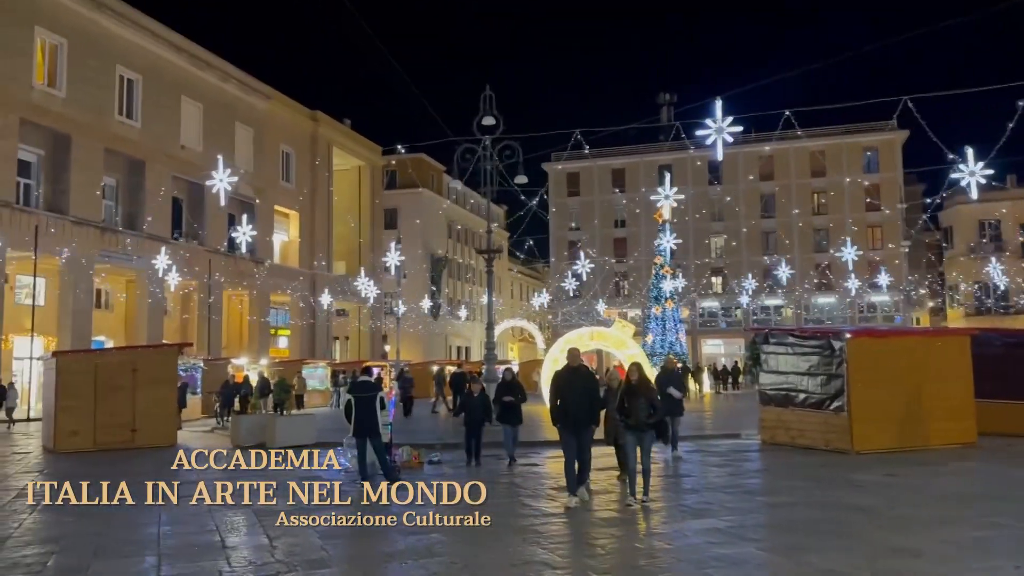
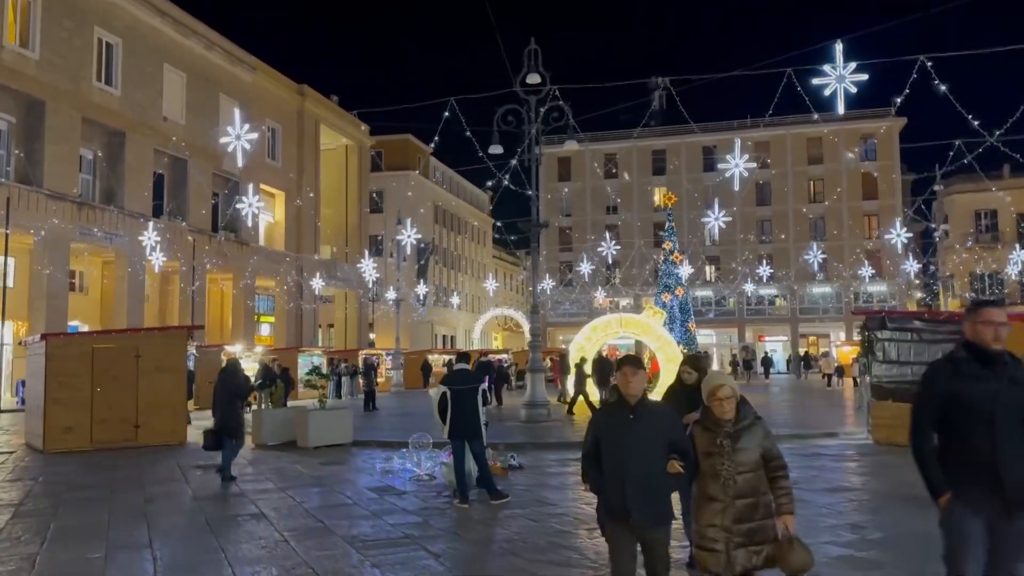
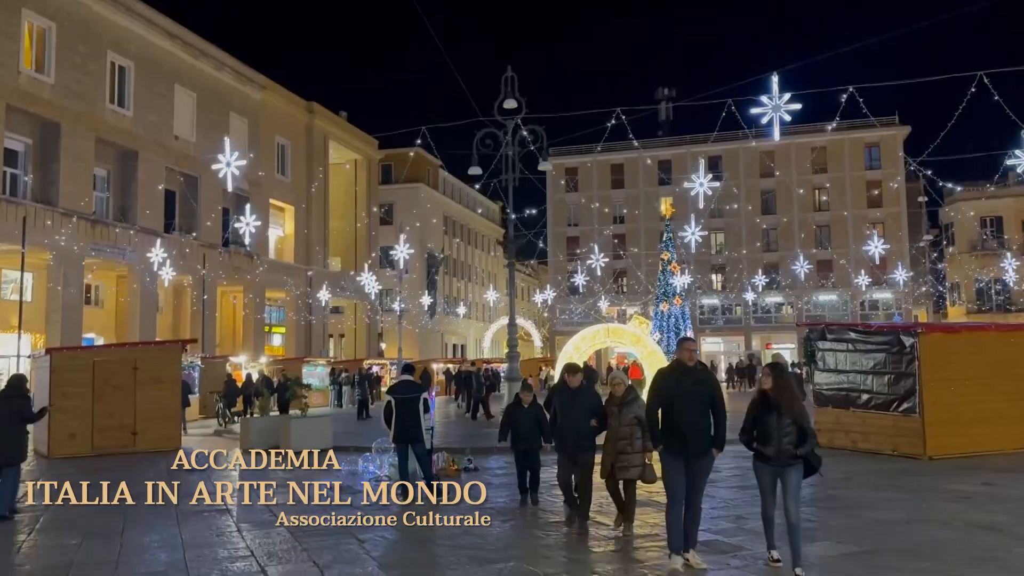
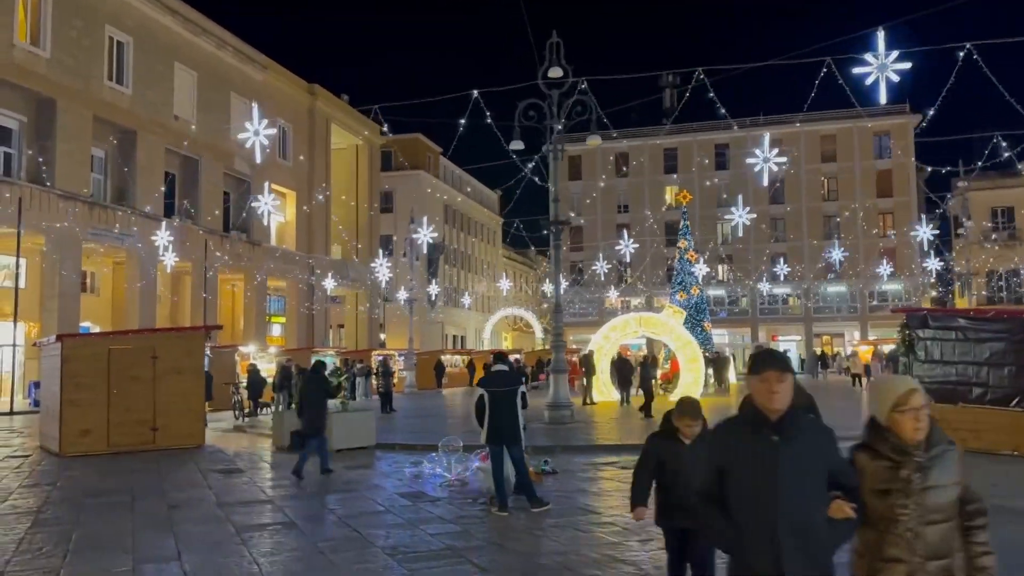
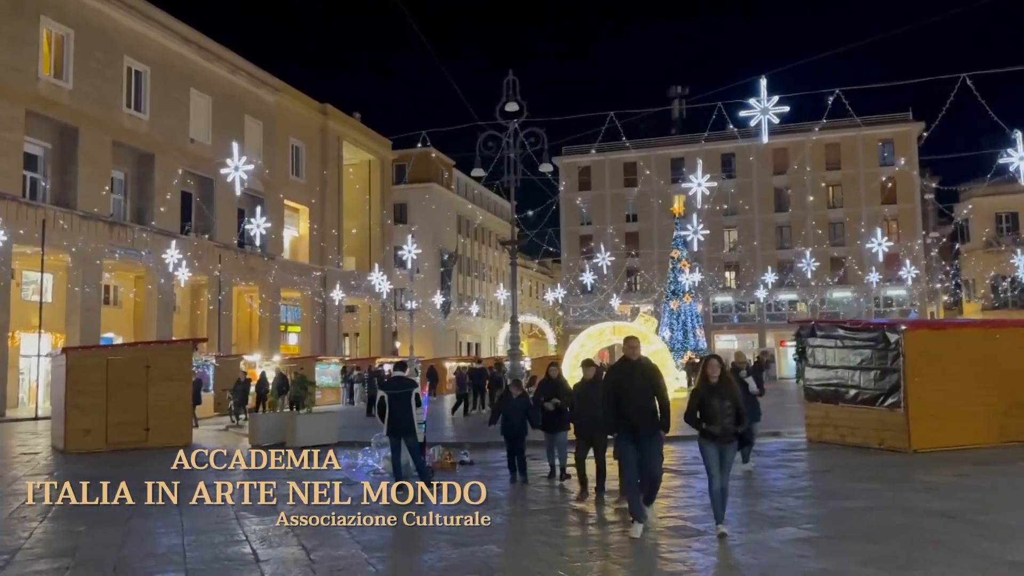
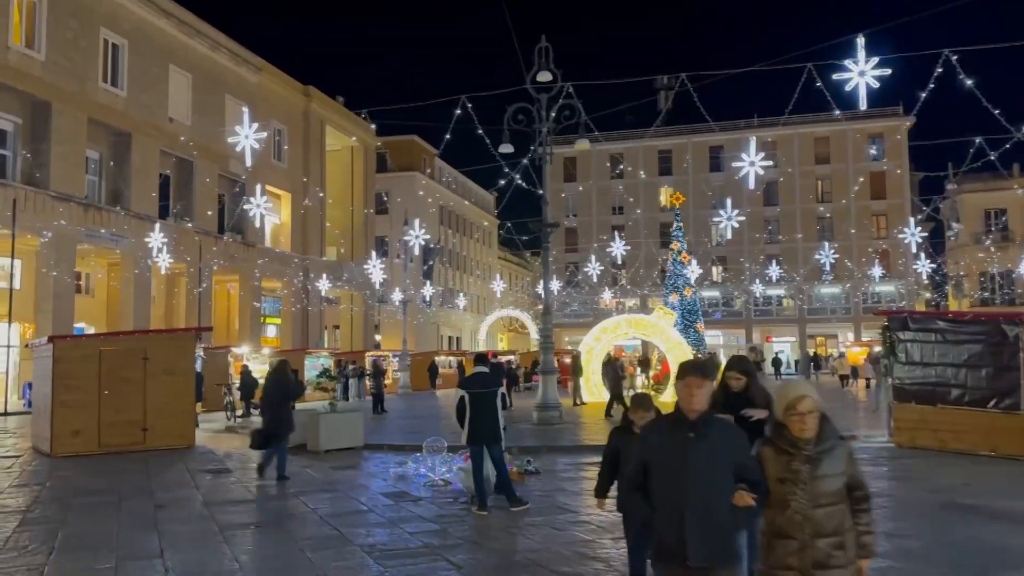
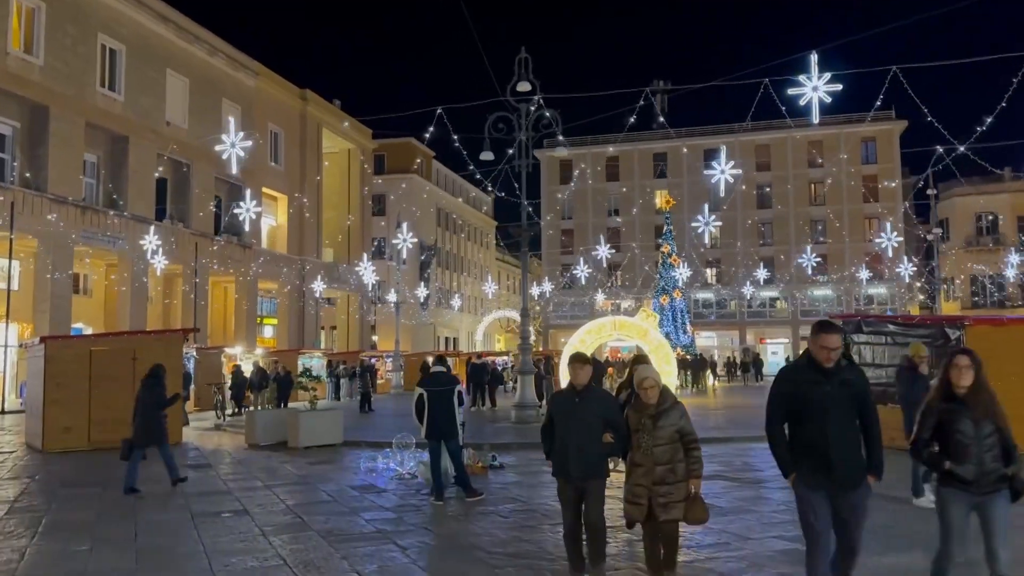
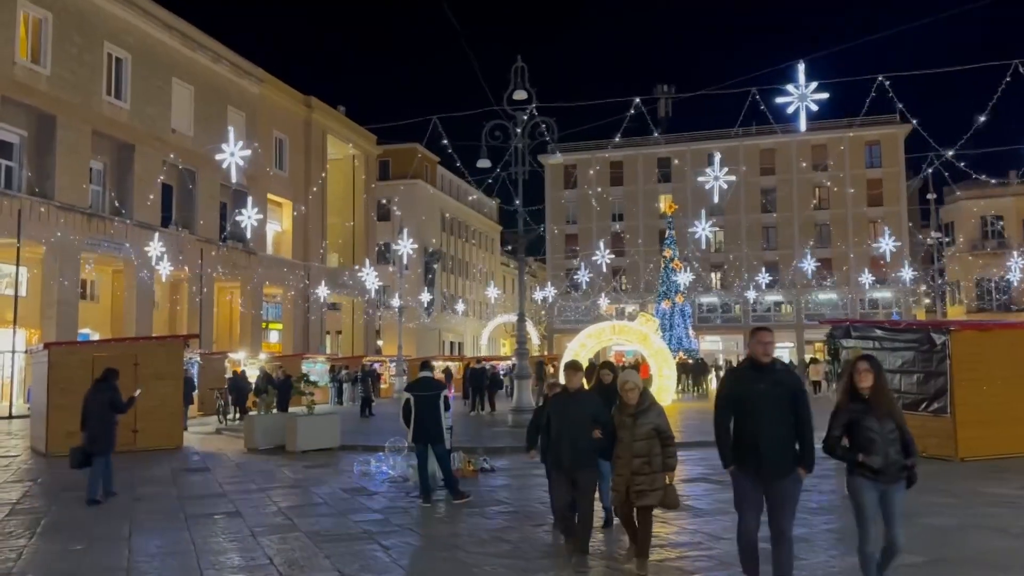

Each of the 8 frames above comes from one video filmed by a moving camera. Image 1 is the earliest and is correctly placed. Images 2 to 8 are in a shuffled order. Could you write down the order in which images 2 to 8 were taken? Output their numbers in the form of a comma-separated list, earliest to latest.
5, 3, 8, 7, 2, 6, 4
